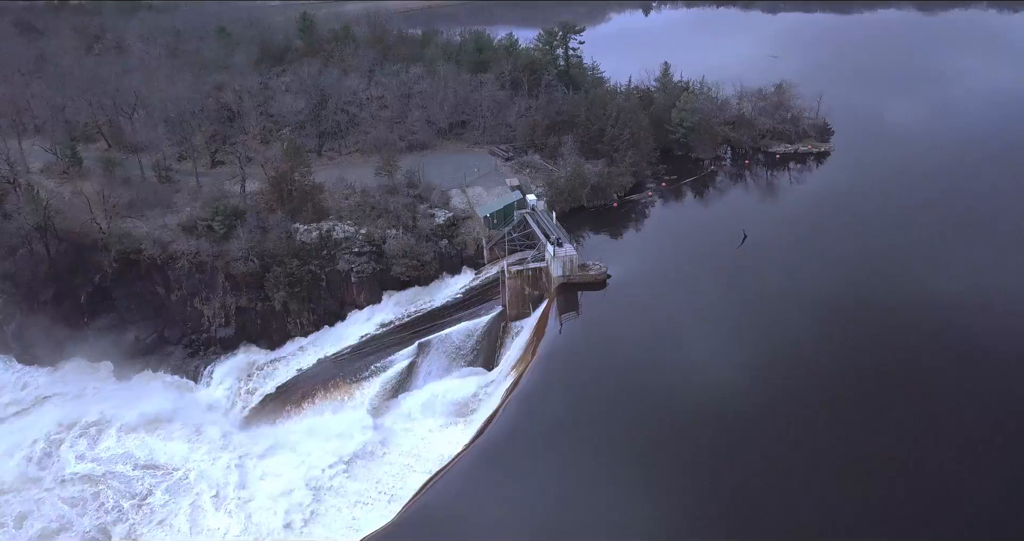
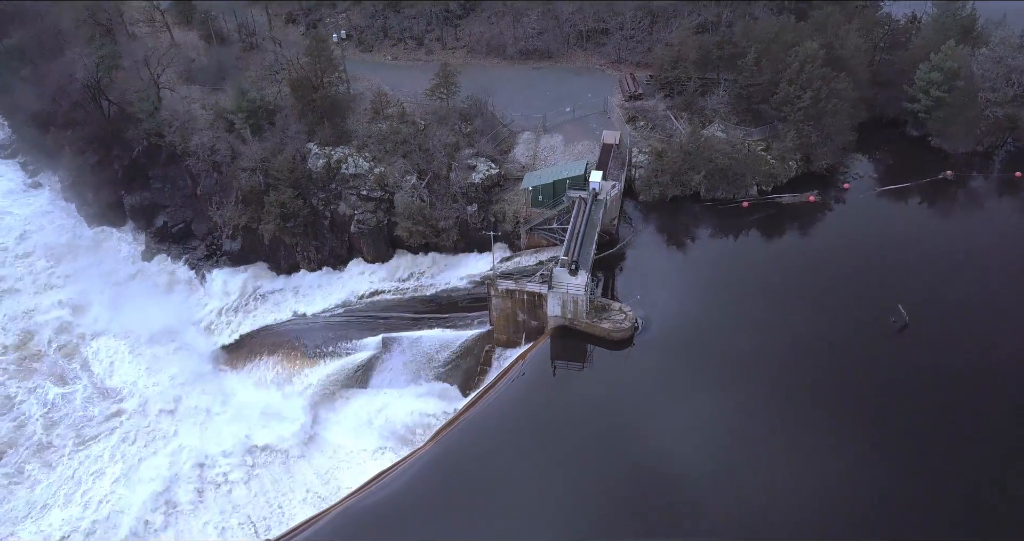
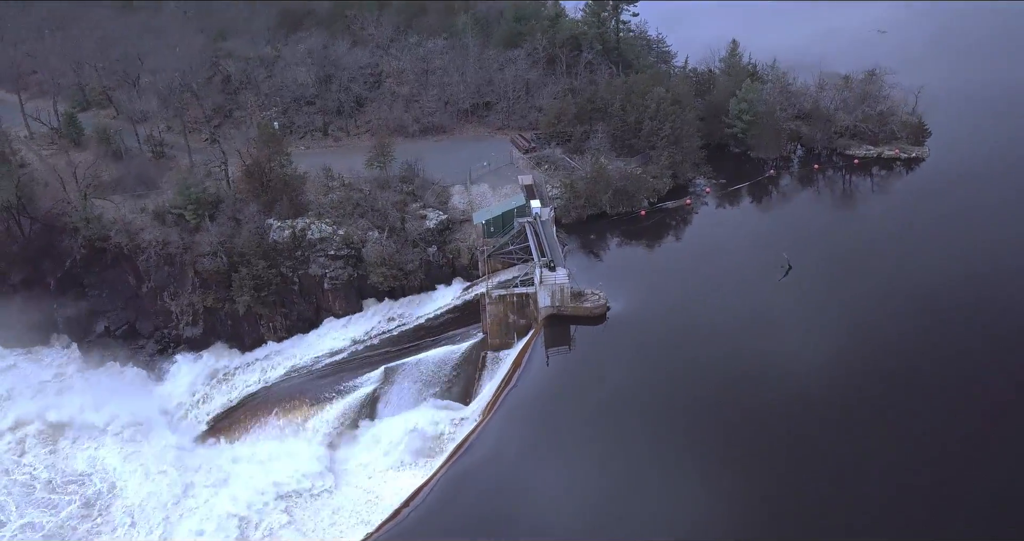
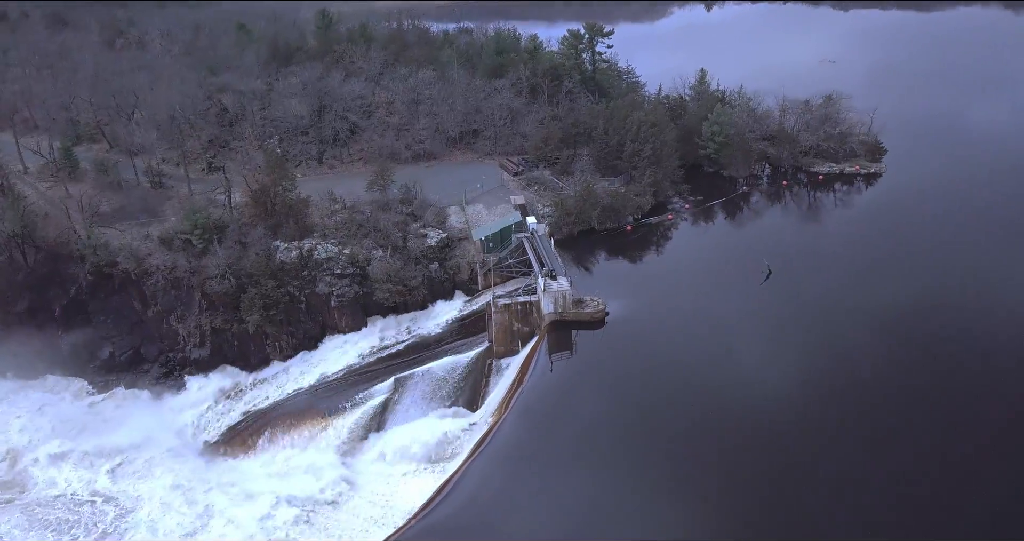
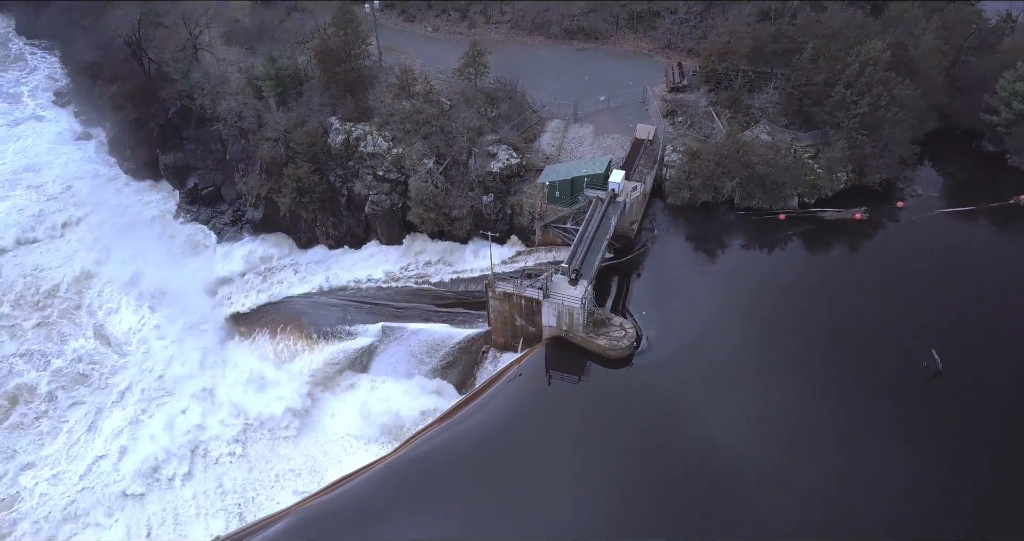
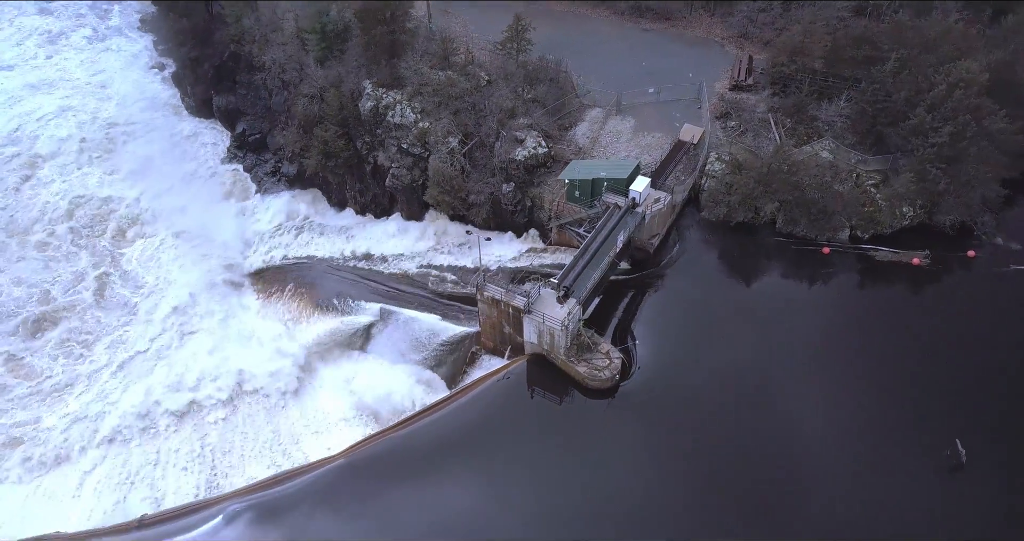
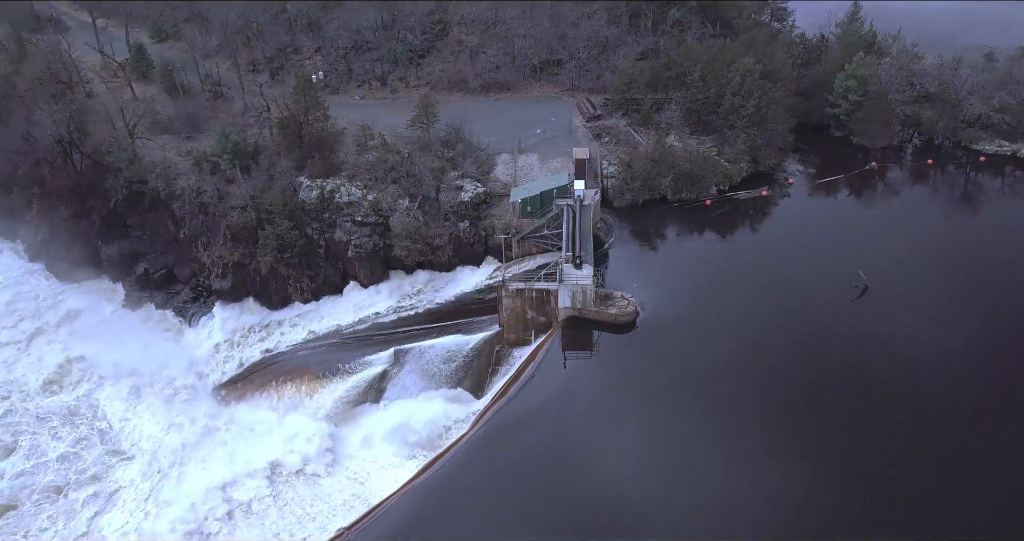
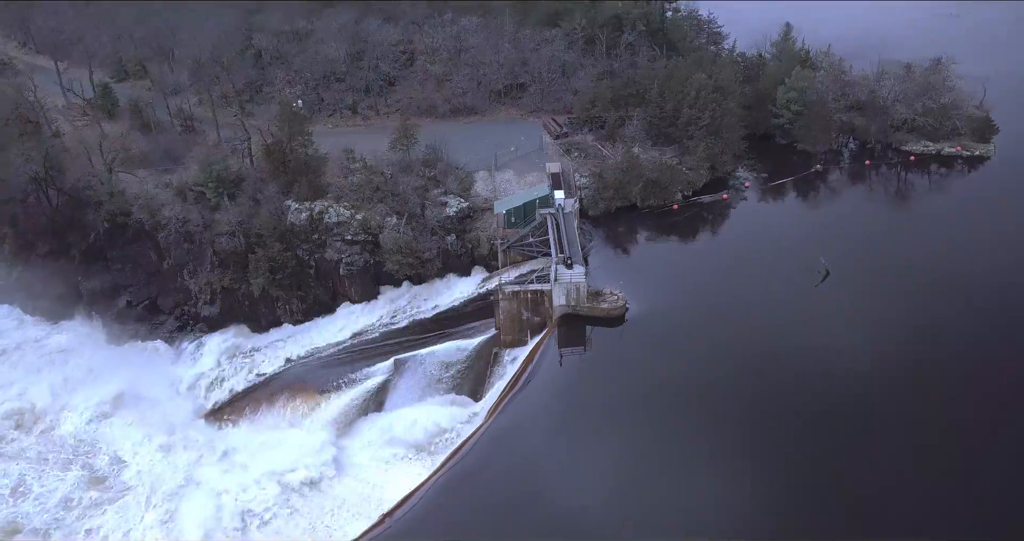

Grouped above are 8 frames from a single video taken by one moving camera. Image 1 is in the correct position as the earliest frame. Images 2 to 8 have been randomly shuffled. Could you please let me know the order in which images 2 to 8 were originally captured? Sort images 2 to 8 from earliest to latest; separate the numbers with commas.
4, 3, 8, 7, 2, 5, 6
